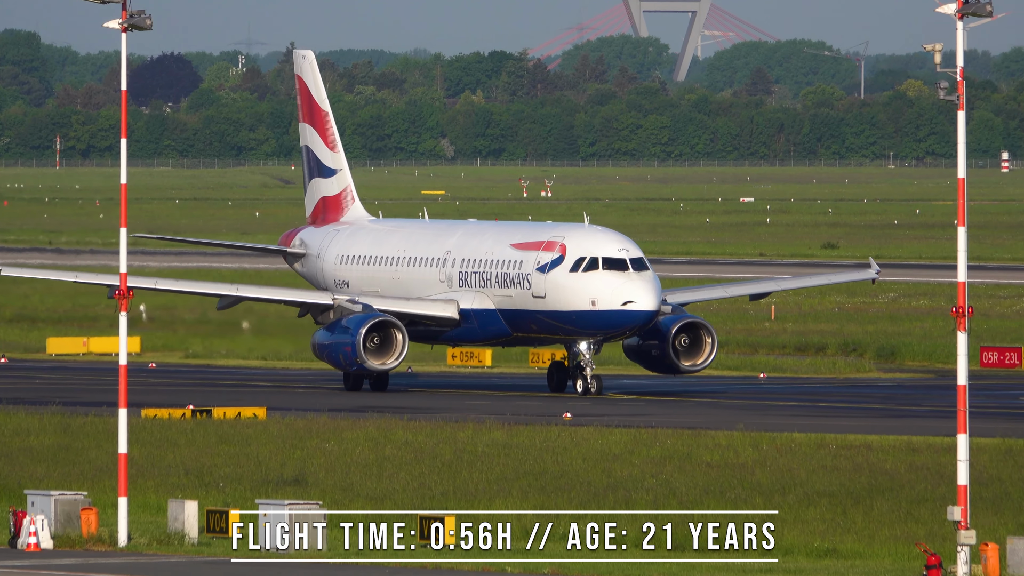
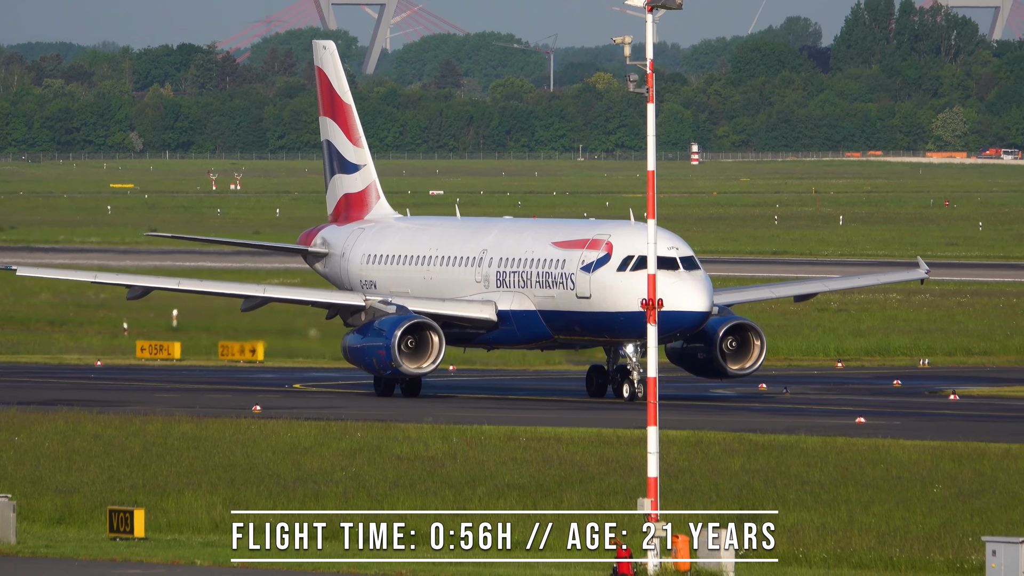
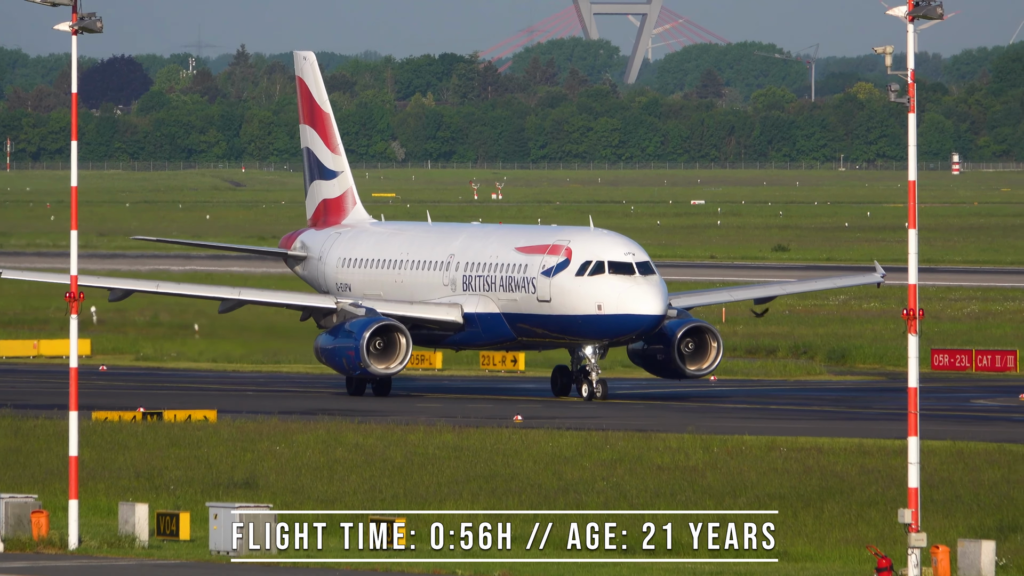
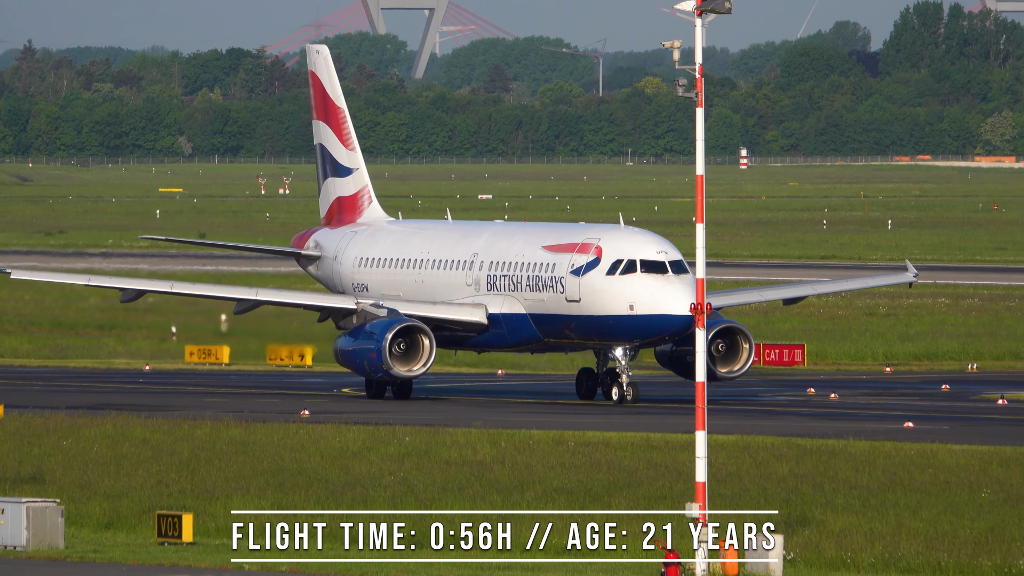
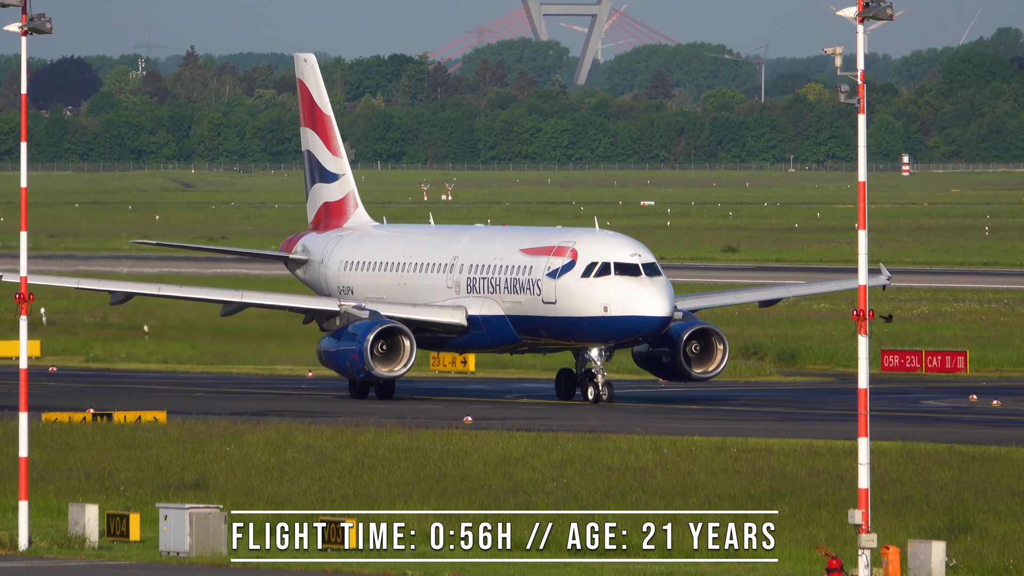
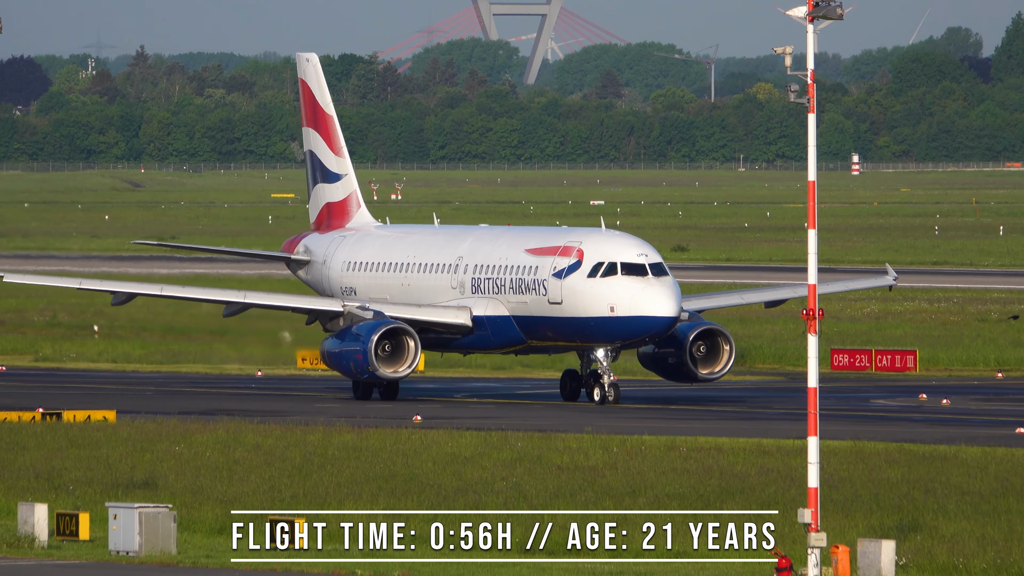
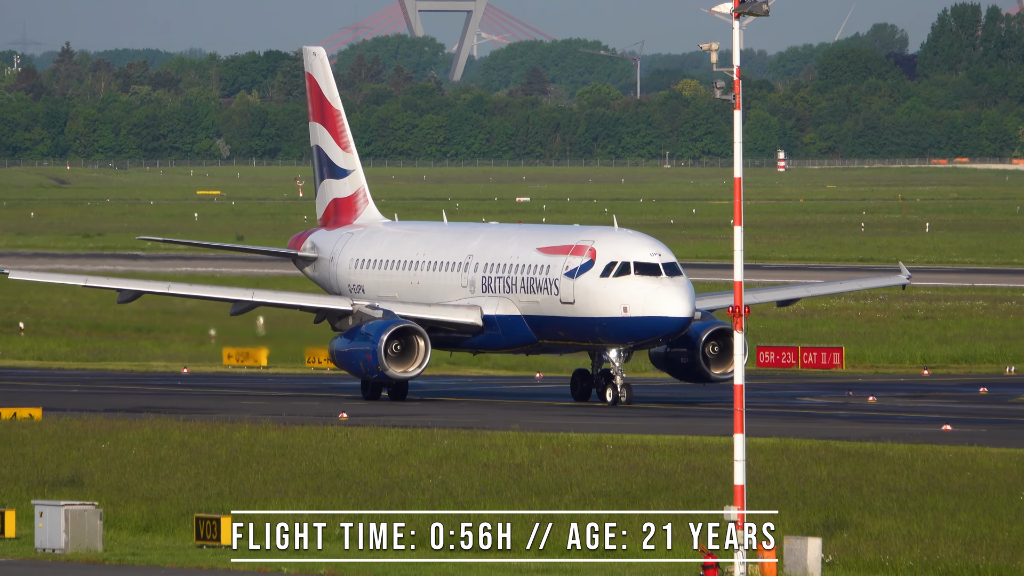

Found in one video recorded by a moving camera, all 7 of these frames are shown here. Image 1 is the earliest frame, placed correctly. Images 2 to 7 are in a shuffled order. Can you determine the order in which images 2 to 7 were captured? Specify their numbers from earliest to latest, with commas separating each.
3, 5, 6, 7, 4, 2
